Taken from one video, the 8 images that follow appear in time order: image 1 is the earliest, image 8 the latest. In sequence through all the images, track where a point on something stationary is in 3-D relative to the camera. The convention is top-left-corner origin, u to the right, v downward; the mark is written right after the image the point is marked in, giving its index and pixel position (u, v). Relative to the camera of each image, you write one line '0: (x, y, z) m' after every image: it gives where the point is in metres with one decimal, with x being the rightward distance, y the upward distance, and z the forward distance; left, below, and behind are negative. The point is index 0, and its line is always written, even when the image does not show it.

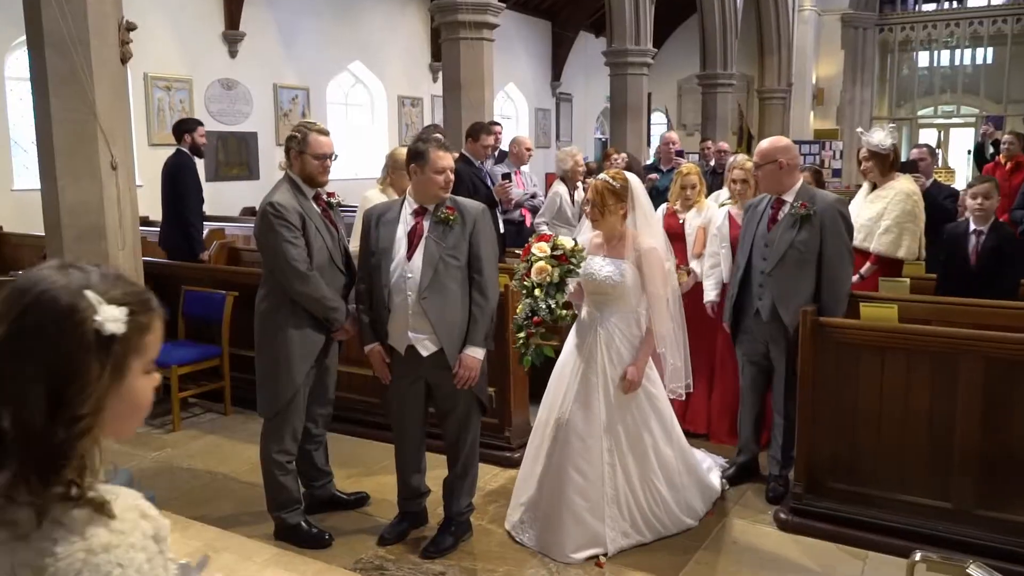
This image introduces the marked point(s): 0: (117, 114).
0: (-1.3, +0.6, +6.4) m
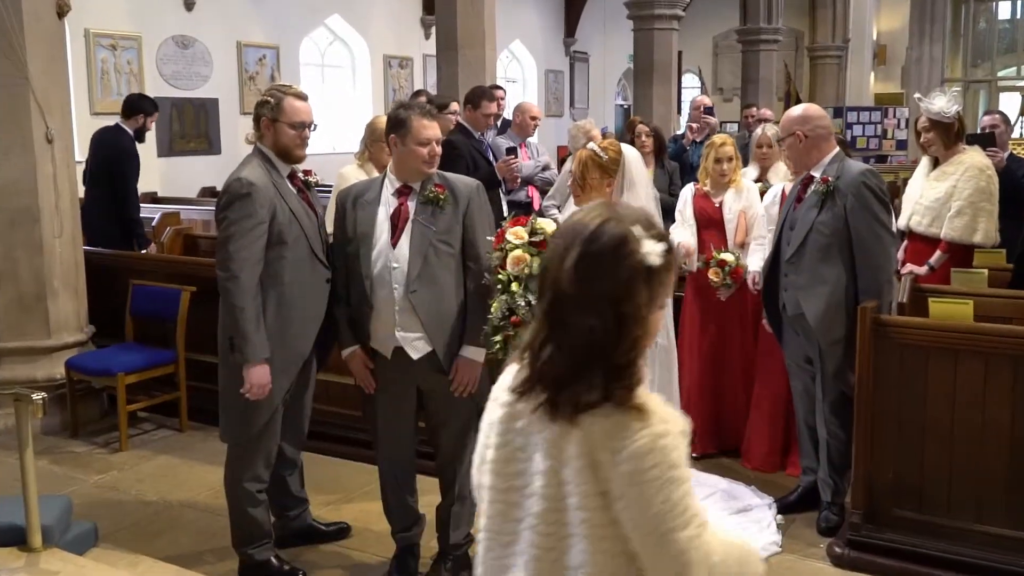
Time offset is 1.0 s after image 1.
0: (-1.2, +0.6, +5.5) m
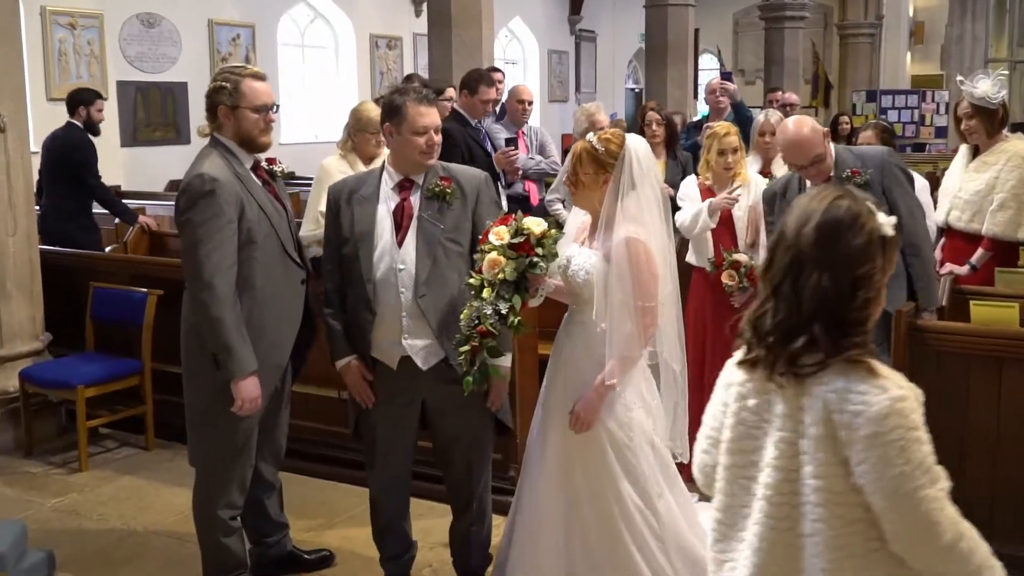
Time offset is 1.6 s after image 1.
0: (-1.2, +0.6, +5.0) m
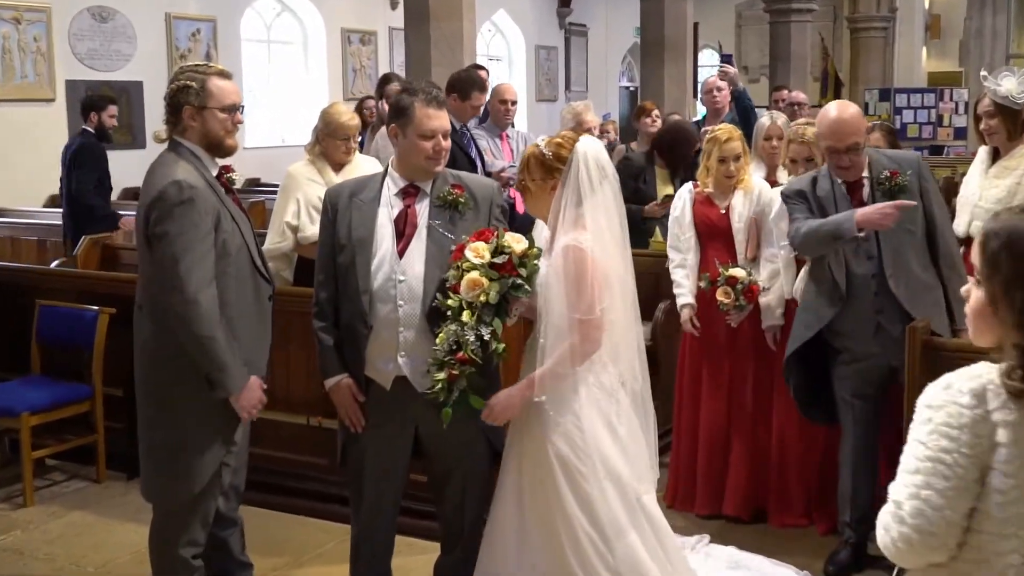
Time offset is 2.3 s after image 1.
0: (-1.3, +0.5, +4.7) m
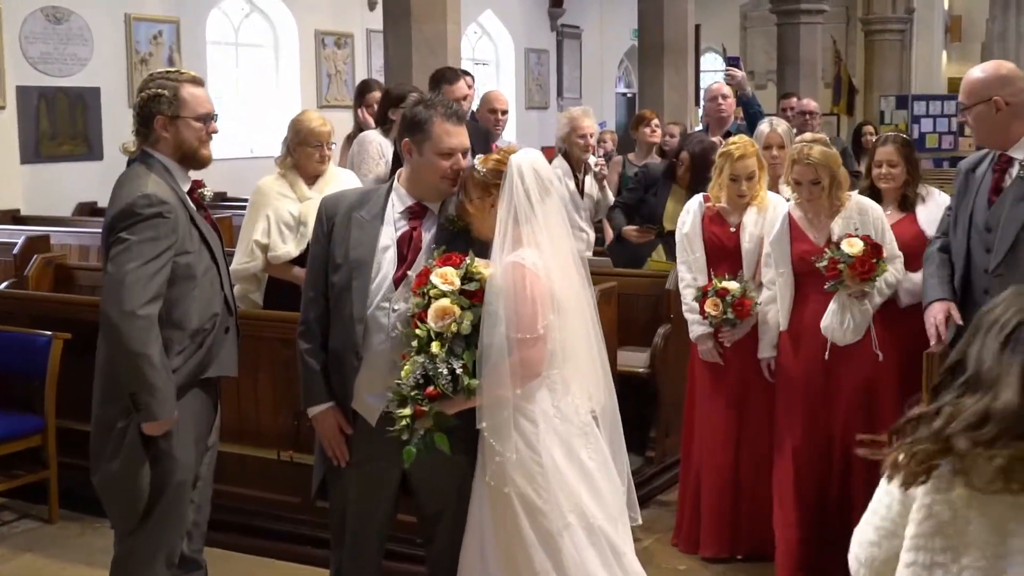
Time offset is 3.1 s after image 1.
0: (-1.3, +0.5, +4.3) m
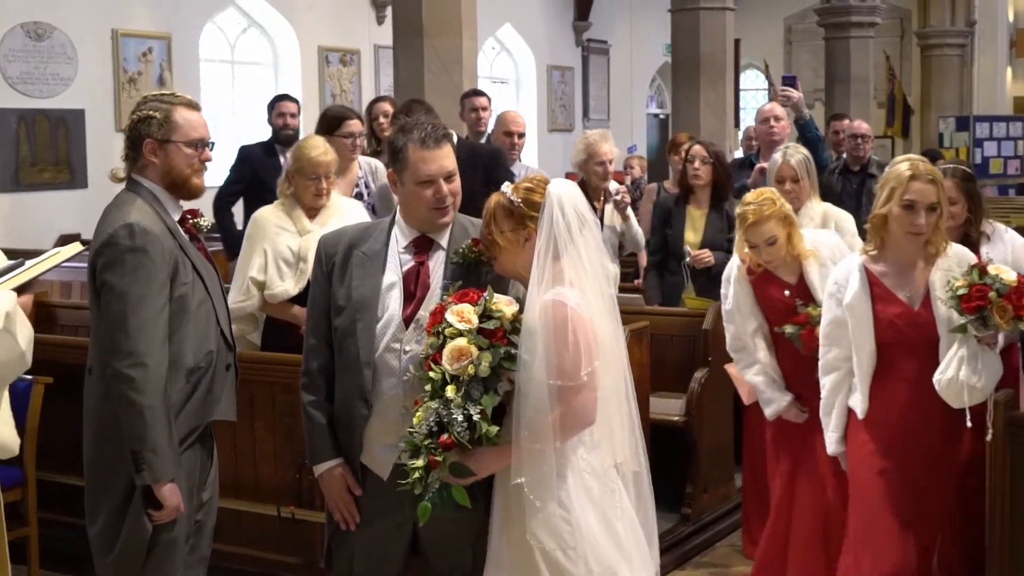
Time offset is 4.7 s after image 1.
0: (-1.3, +0.4, +4.0) m
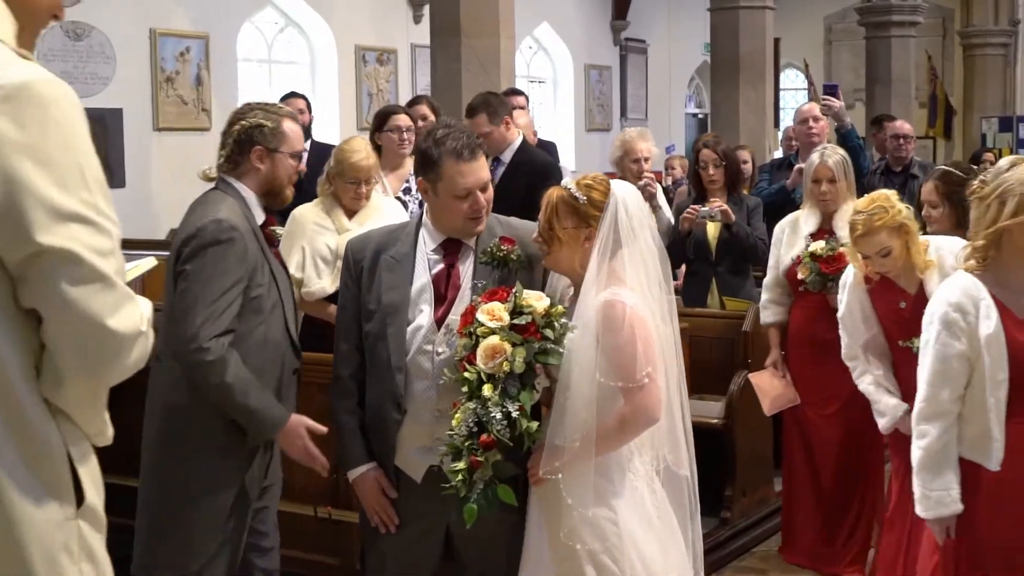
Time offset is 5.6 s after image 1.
0: (-1.2, +0.4, +4.0) m
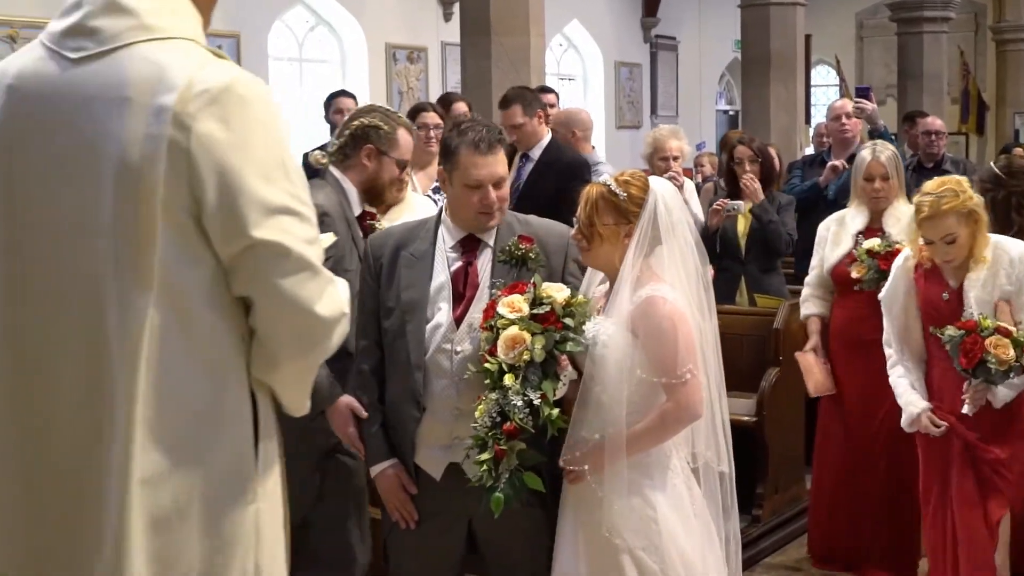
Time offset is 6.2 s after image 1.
0: (-1.1, +0.4, +4.1) m
